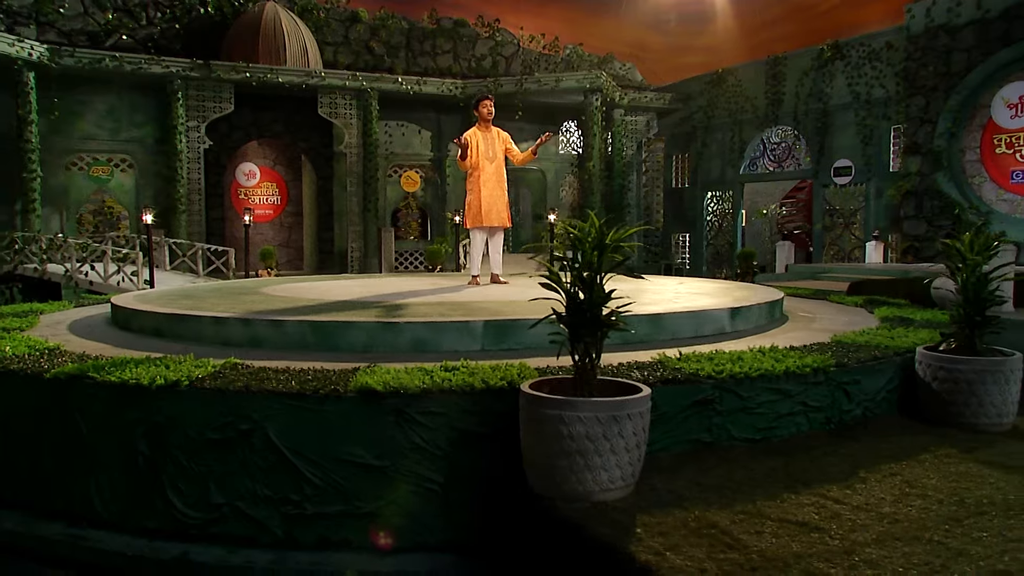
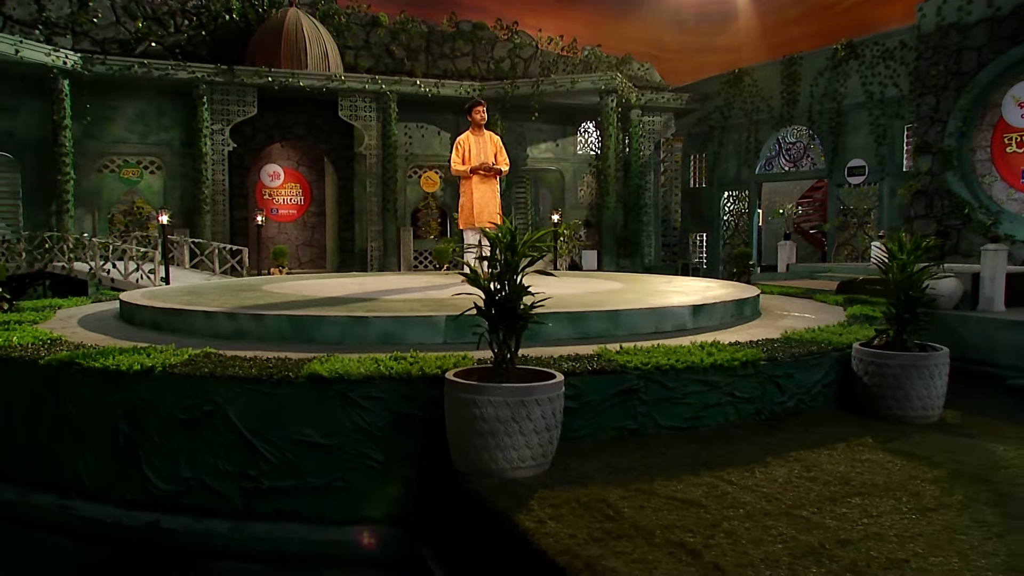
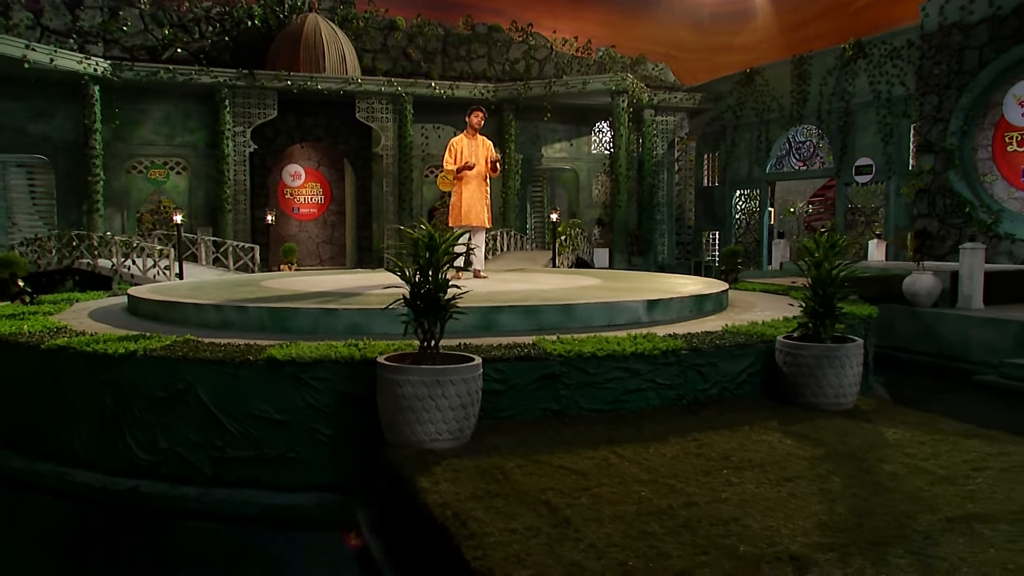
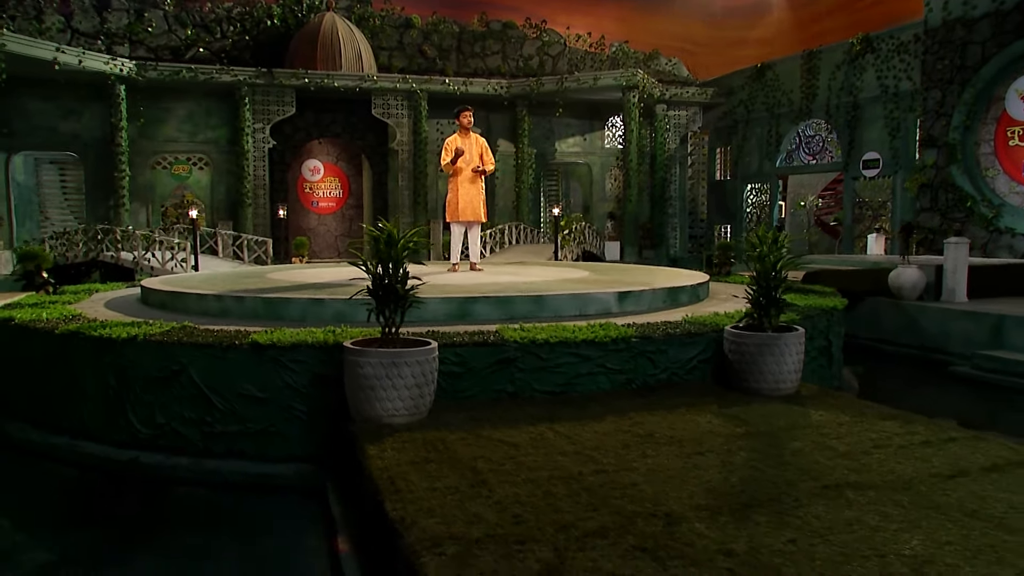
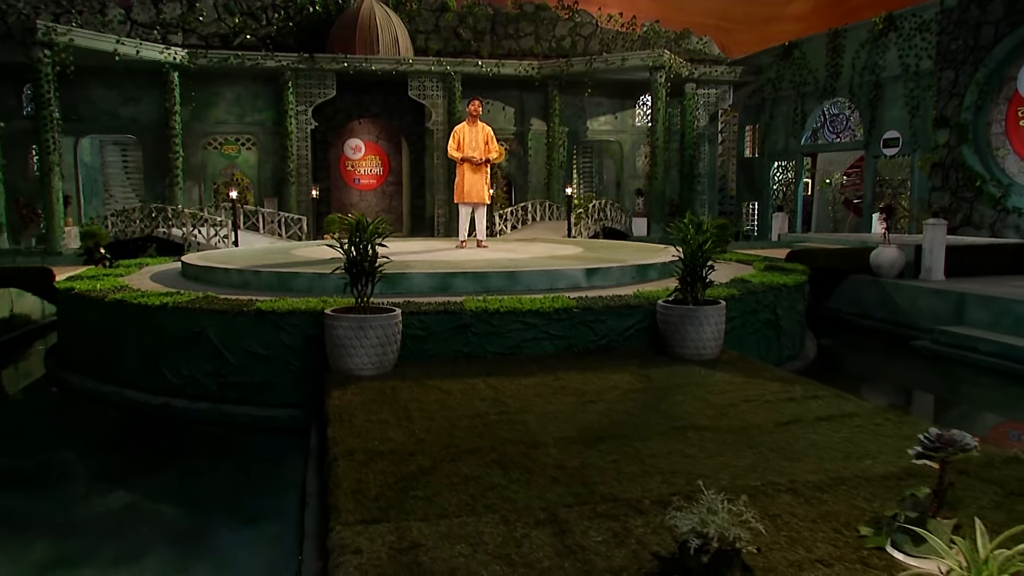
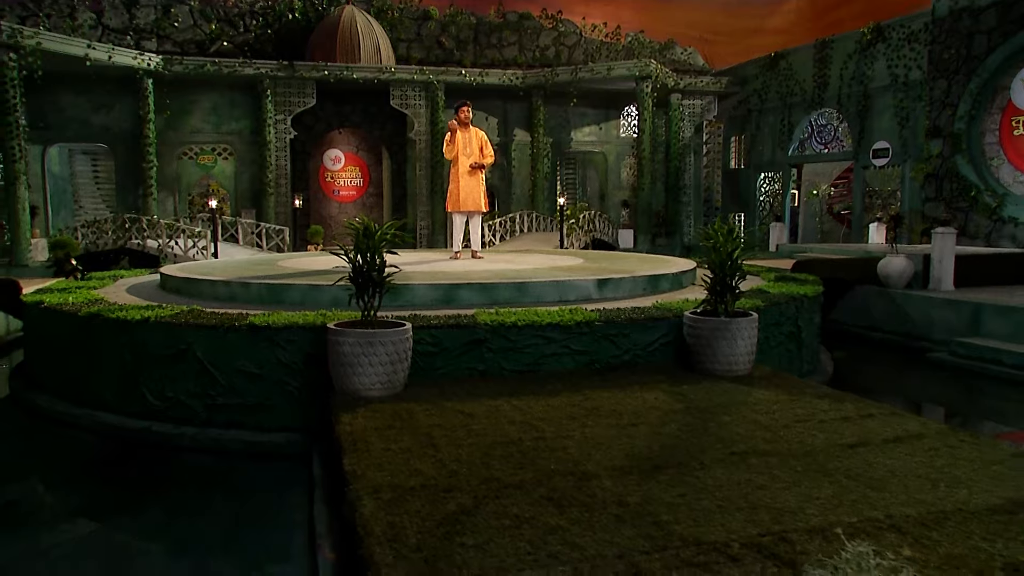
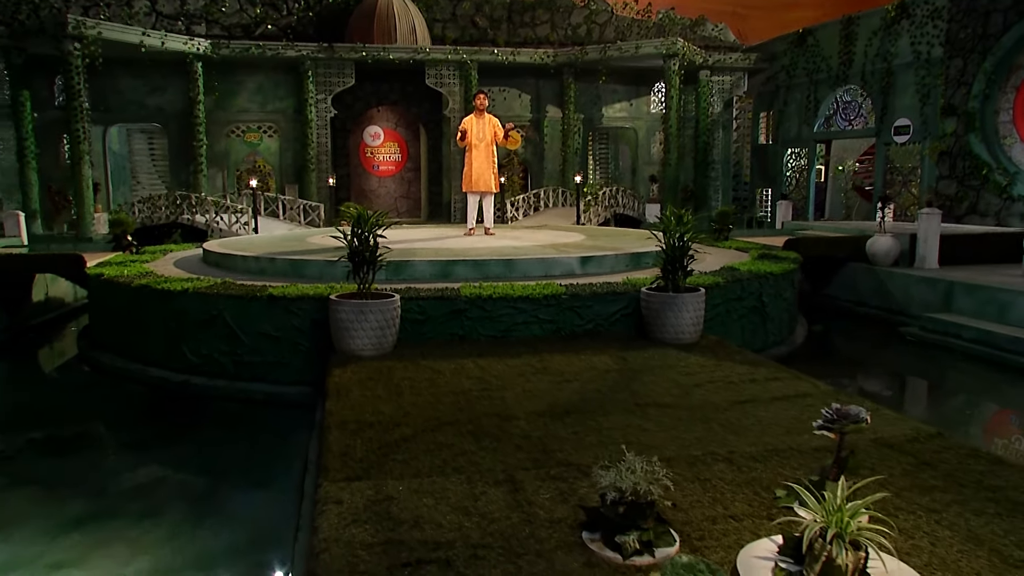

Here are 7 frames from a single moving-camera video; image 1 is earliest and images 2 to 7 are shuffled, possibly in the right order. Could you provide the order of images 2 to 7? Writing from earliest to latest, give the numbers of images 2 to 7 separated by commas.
2, 3, 4, 6, 5, 7
